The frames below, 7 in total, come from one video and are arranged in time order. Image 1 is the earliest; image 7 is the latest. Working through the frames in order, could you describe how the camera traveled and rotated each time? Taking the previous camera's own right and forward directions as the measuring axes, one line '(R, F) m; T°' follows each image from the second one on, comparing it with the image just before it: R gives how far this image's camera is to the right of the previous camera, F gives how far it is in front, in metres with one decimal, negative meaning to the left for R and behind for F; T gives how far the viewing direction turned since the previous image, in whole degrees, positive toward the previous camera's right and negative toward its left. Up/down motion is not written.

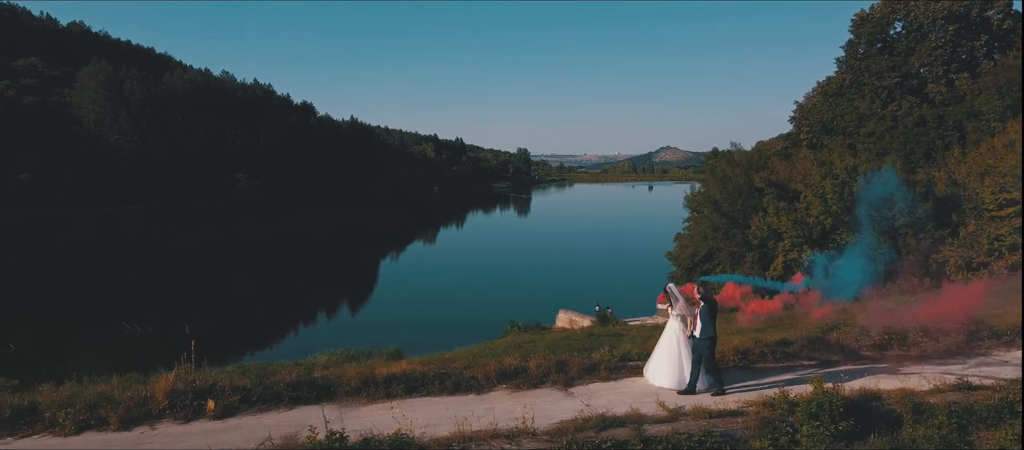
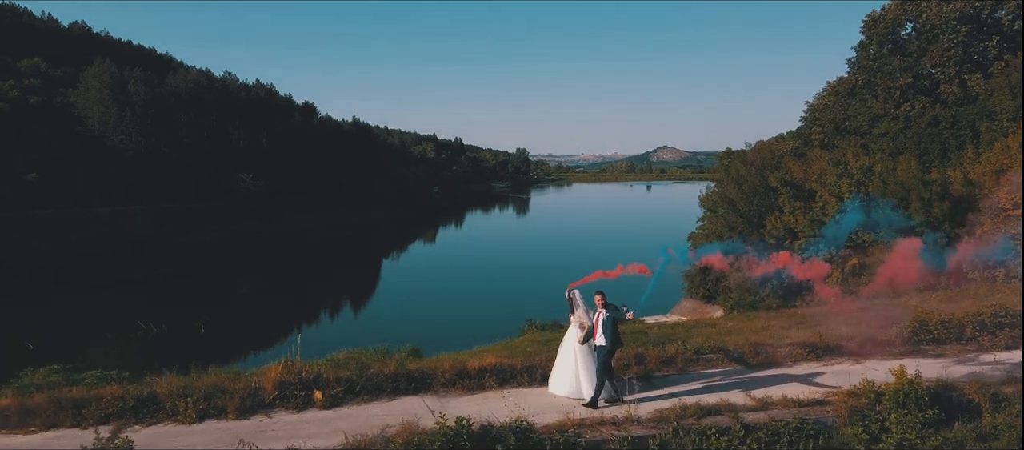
(-1.0, -0.3) m; 0°
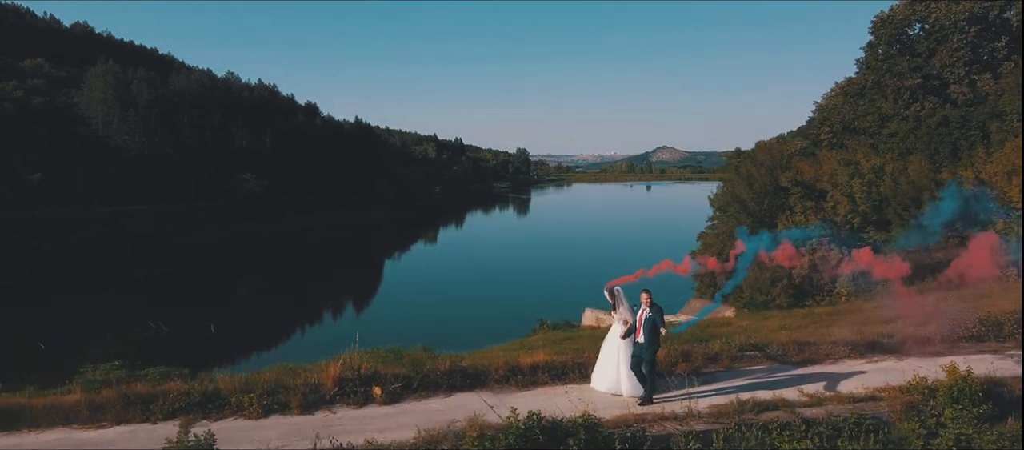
(-0.6, -0.1) m; 0°
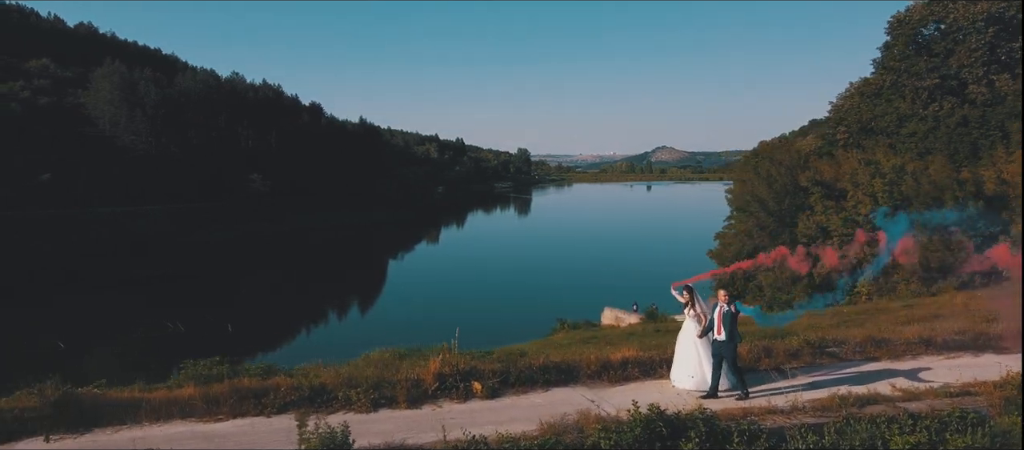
(-1.0, -0.1) m; 0°
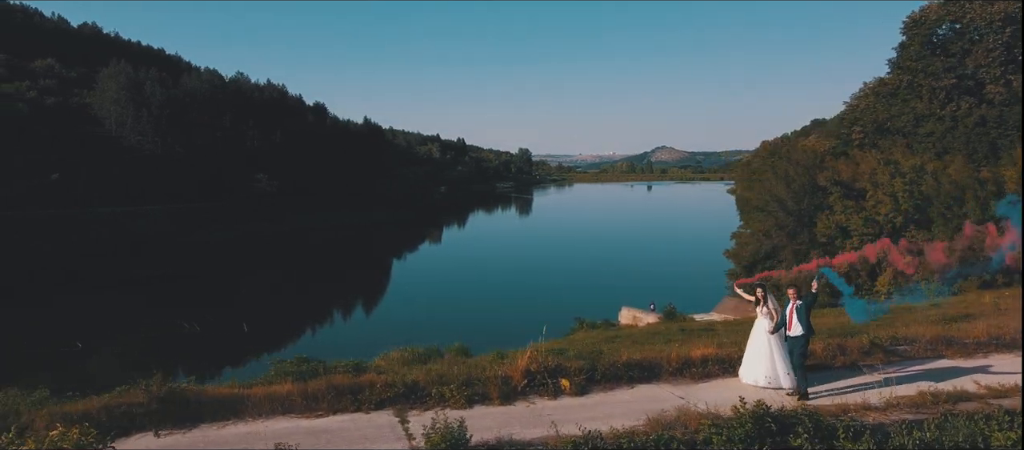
(-0.9, -0.1) m; 0°
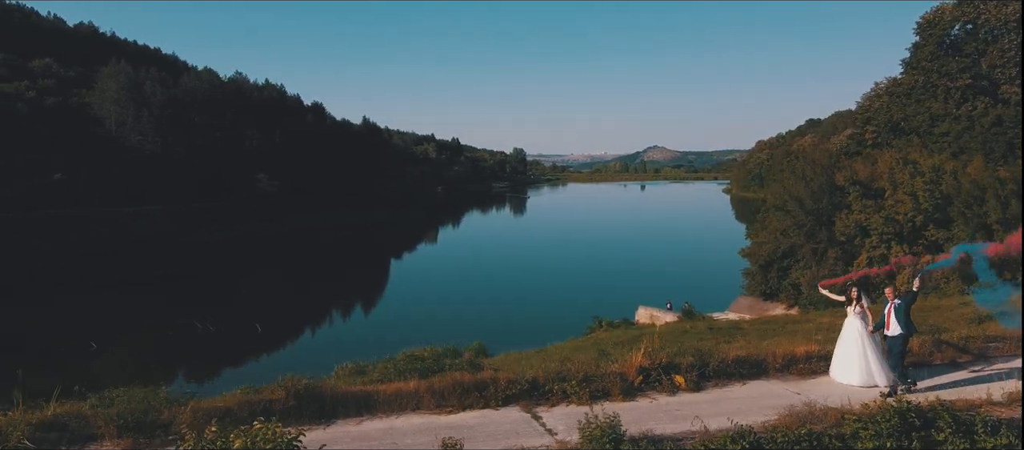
(-1.3, -0.1) m; 0°
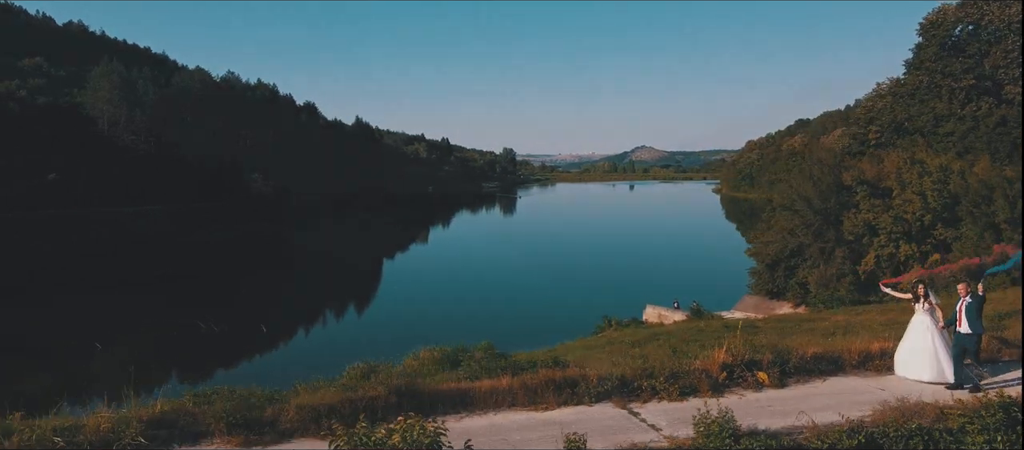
(-1.0, 0.0) m; +1°
